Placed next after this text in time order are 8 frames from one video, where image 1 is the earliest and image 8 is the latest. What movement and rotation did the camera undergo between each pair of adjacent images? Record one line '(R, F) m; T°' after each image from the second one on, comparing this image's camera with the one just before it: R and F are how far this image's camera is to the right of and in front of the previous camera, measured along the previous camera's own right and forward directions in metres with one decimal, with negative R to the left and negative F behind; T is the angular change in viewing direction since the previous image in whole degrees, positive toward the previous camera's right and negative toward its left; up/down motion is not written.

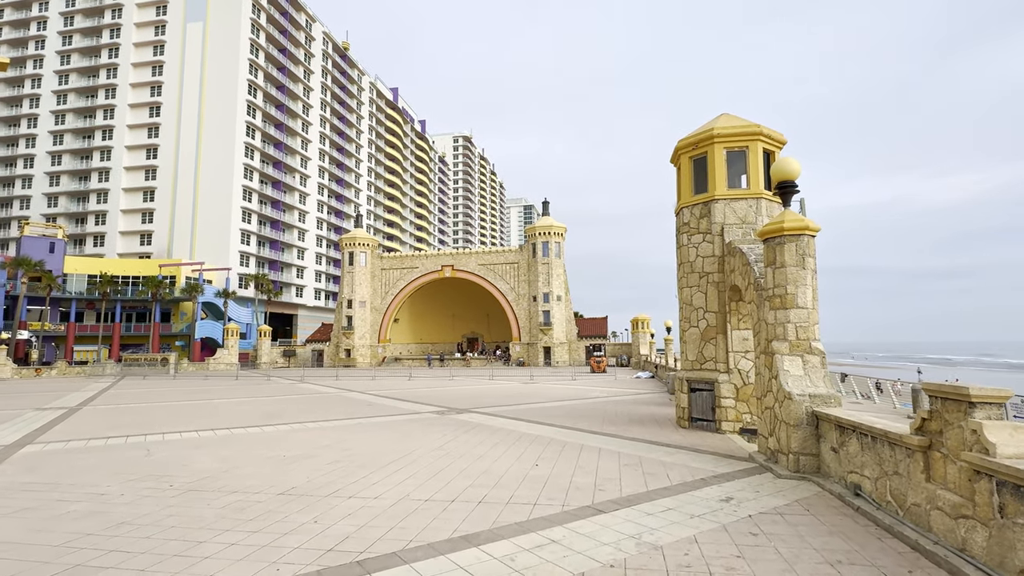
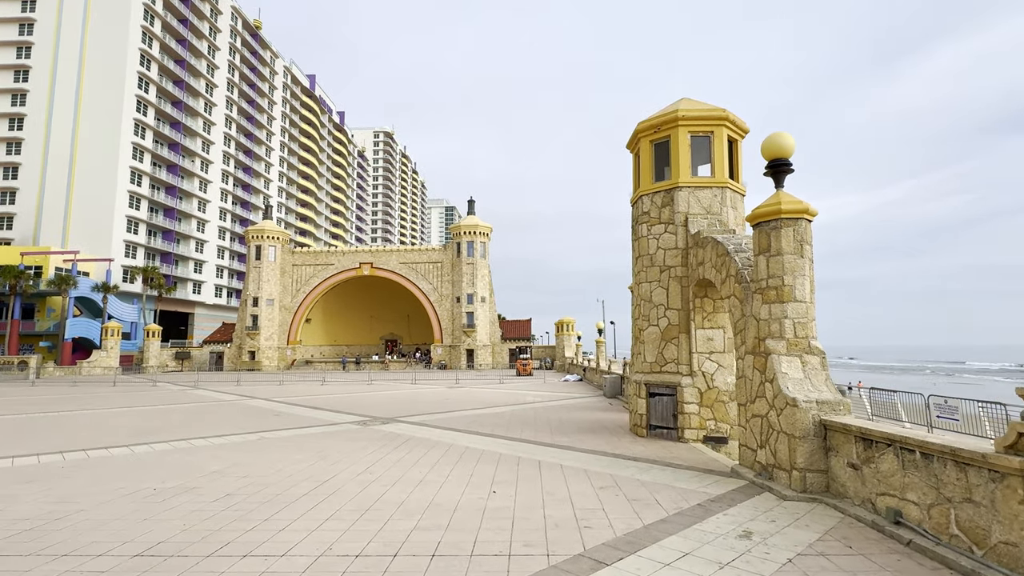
(-0.4, +1.5) m; +9°
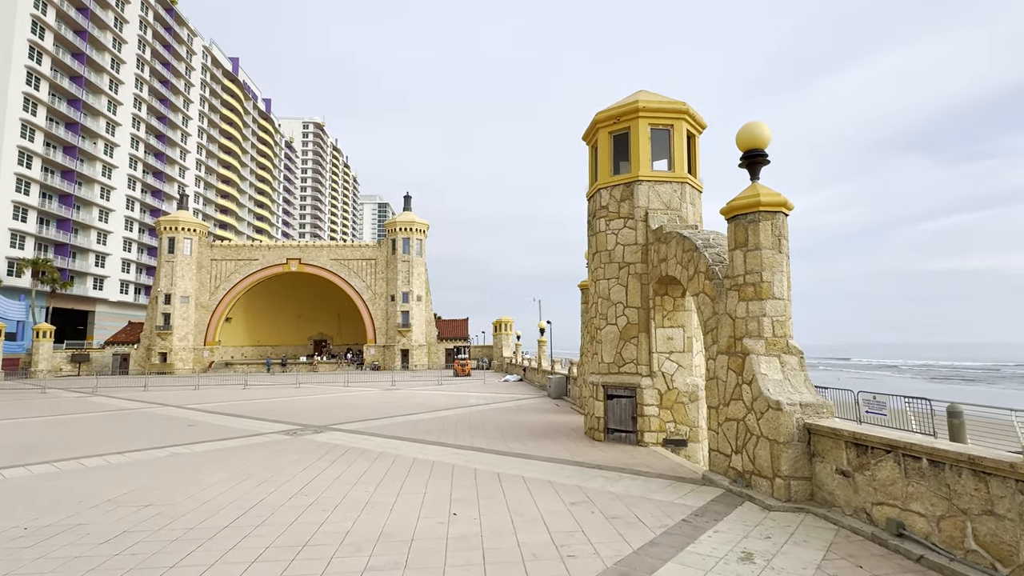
(-0.3, +0.7) m; +7°
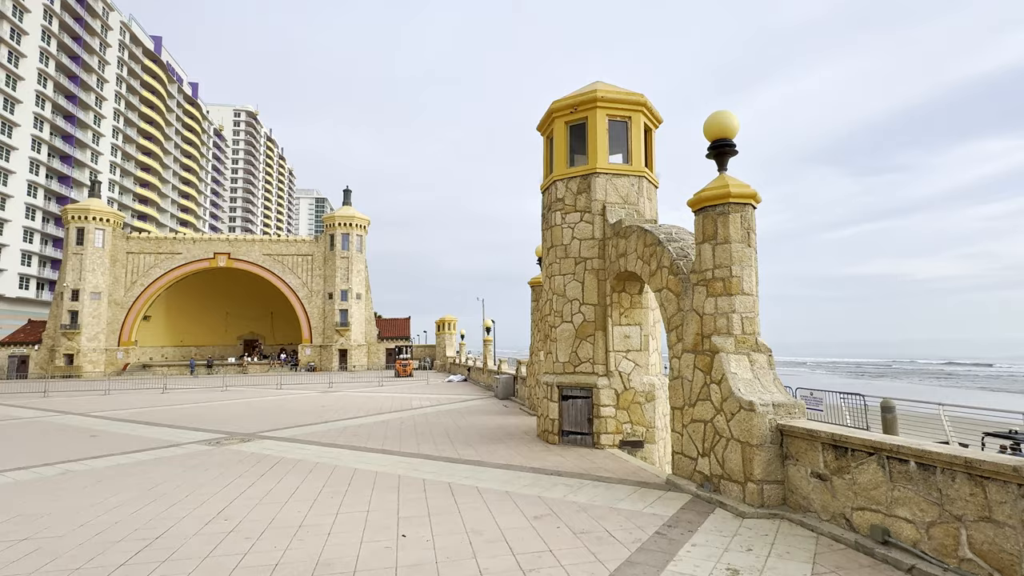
(-0.2, +0.6) m; +6°
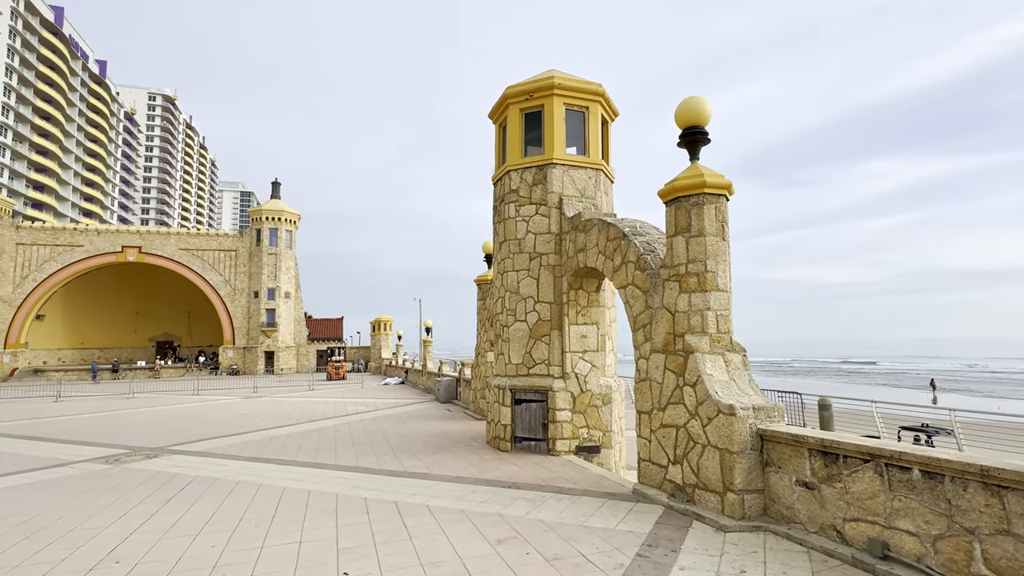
(-0.2, +0.6) m; +7°
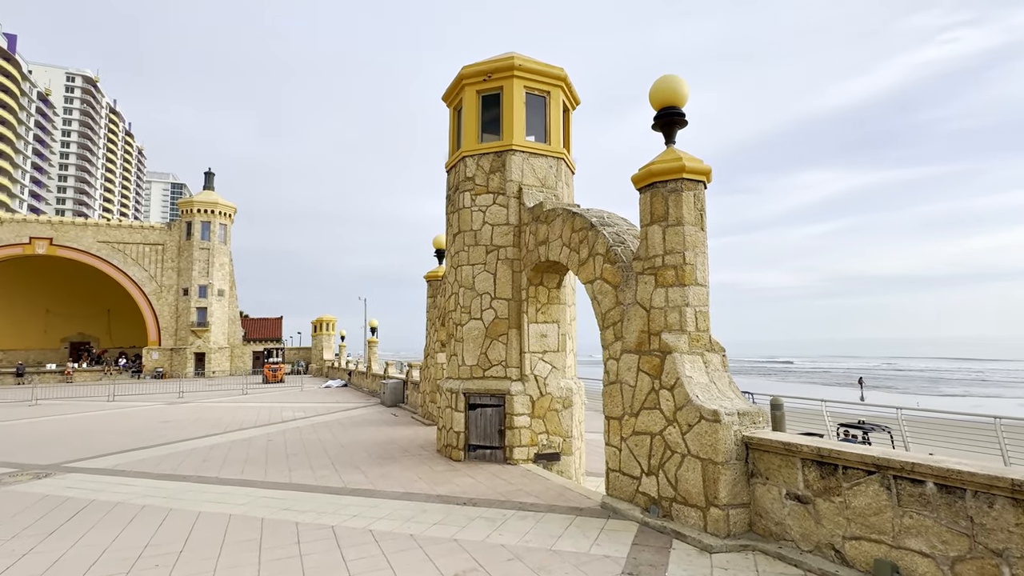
(-0.1, +0.7) m; +6°
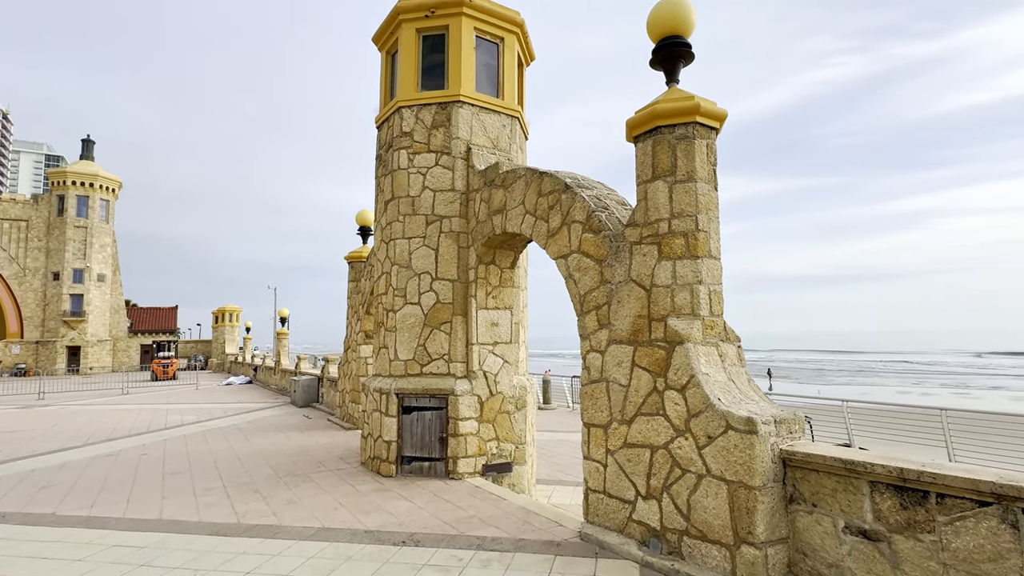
(-0.3, +1.3) m; +9°
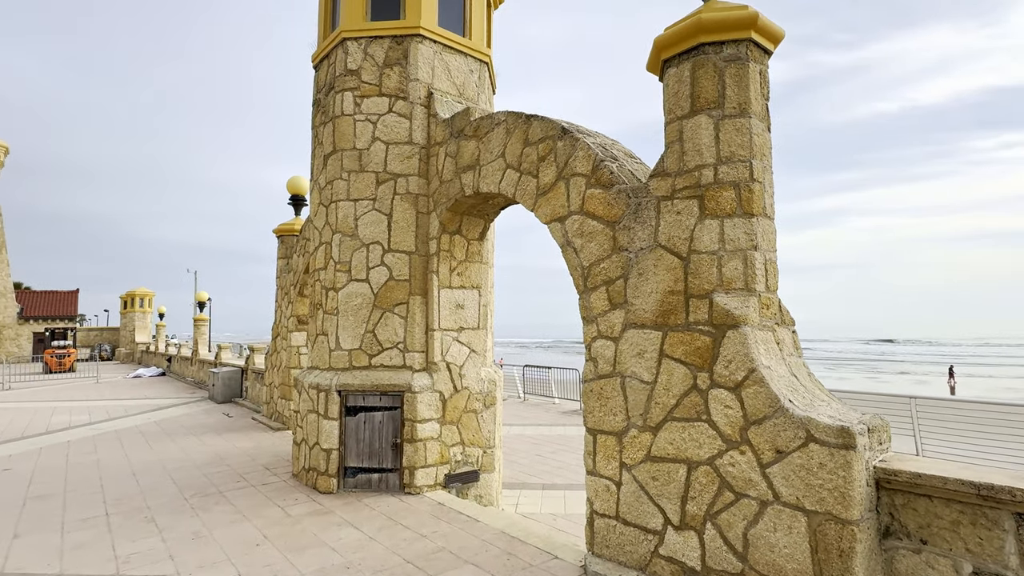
(-0.3, +1.1) m; +7°
